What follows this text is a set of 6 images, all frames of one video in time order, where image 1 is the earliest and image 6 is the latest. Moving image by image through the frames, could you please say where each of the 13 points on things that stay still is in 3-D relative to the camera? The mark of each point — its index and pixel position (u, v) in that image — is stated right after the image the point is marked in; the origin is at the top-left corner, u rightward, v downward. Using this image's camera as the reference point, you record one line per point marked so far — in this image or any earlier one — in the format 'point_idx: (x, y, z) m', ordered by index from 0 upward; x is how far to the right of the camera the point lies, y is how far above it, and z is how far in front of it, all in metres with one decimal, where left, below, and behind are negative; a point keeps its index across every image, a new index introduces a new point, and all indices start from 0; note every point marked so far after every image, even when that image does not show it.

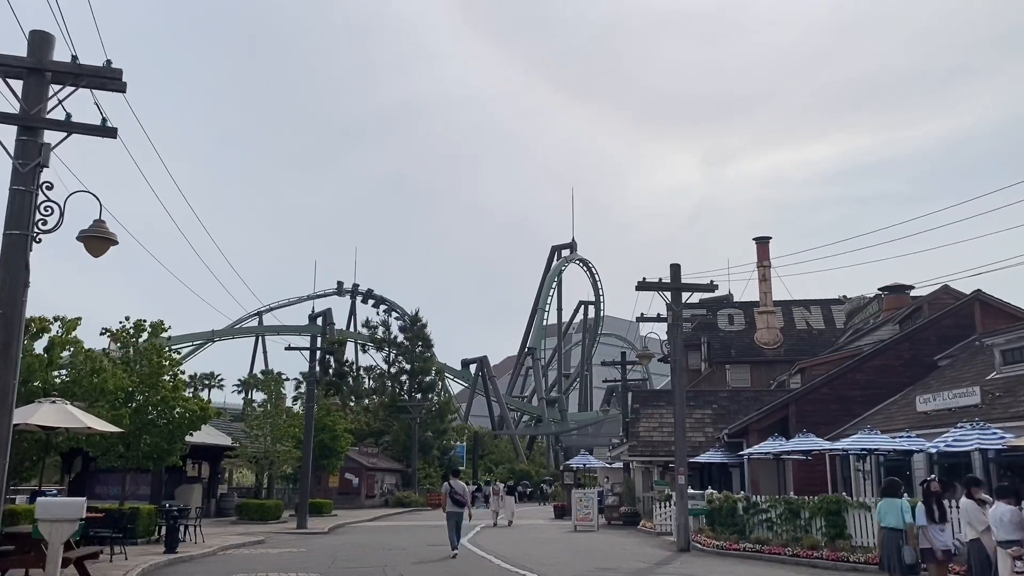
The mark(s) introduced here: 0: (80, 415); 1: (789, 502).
0: (-7.2, -2.1, +14.5) m
1: (+6.2, -4.8, +19.5) m
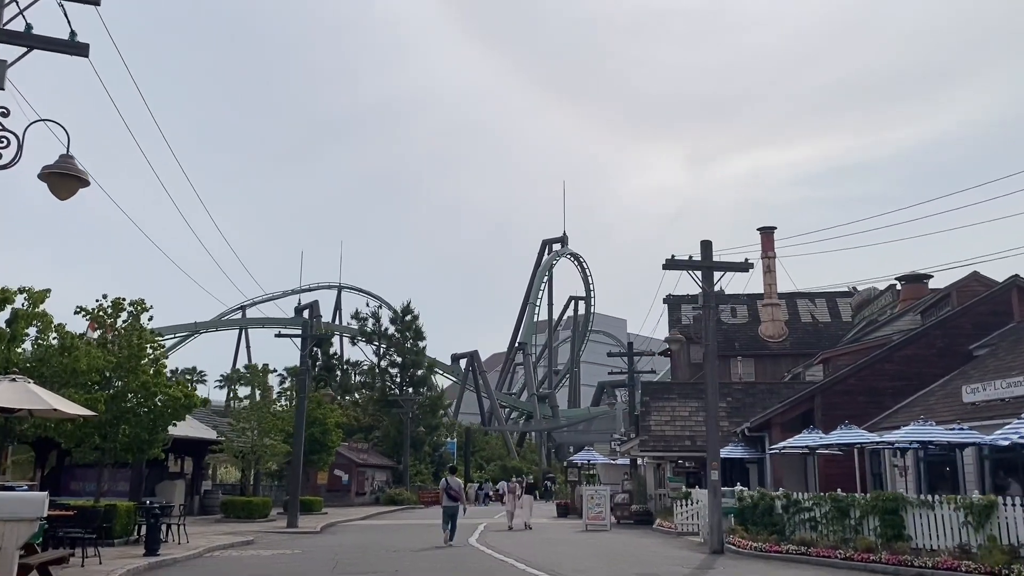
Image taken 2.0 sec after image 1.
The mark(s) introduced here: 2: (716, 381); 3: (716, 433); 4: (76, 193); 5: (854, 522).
0: (-6.7, -1.5, +12.5) m
1: (+6.6, -4.3, +17.7) m
2: (+4.6, -2.1, +19.8) m
3: (+4.6, -3.3, +19.7) m
4: (-4.8, +1.1, +9.7) m
5: (+6.8, -4.6, +17.4) m
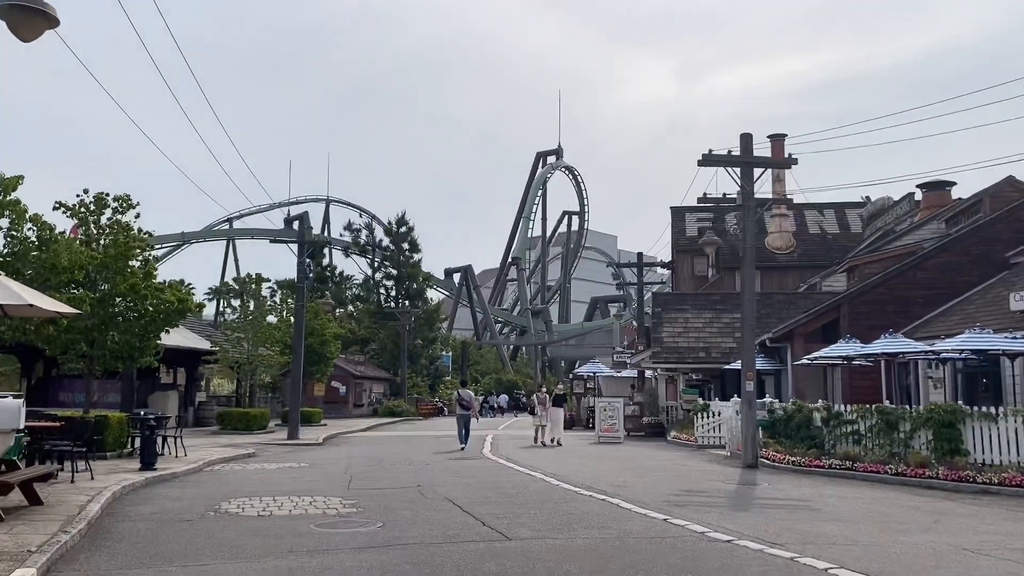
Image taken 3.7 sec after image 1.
0: (-6.1, 0.0, +10.9) m
1: (+7.1, -2.3, +16.5) m
2: (+5.0, 0.0, +18.3) m
3: (+5.0, -1.2, +18.3) m
4: (-4.2, +2.3, +7.9) m
5: (+7.2, -2.7, +16.2) m
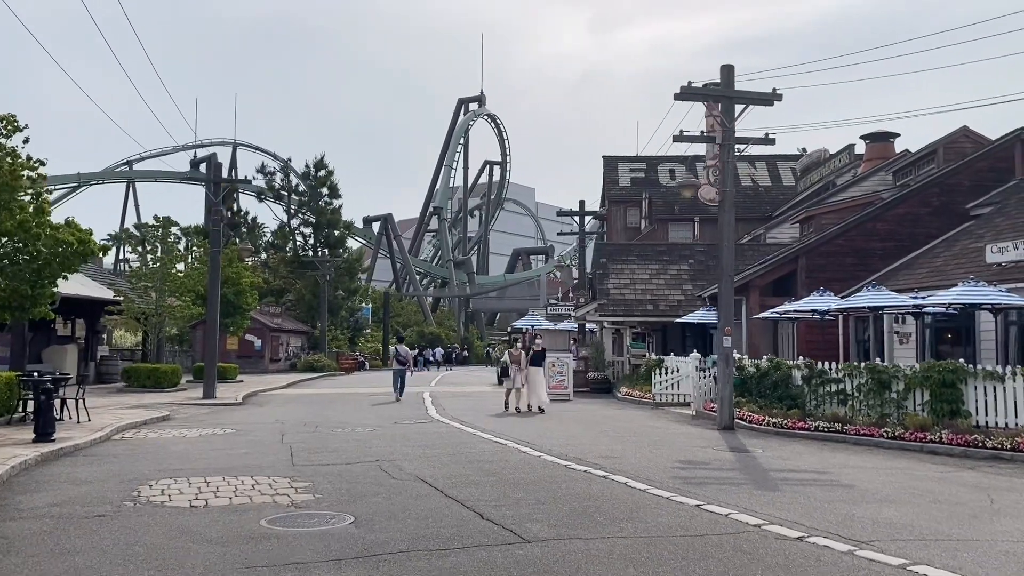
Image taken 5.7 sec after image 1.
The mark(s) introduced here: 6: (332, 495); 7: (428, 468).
0: (-6.1, +0.6, +8.3) m
1: (+6.4, -1.4, +15.3) m
2: (+4.2, +1.0, +16.8) m
3: (+4.2, -0.1, +16.8) m
4: (-3.9, +2.8, +5.3) m
5: (+6.6, -1.8, +15.0) m
6: (-1.8, -2.1, +8.9) m
7: (-1.0, -2.2, +10.5) m
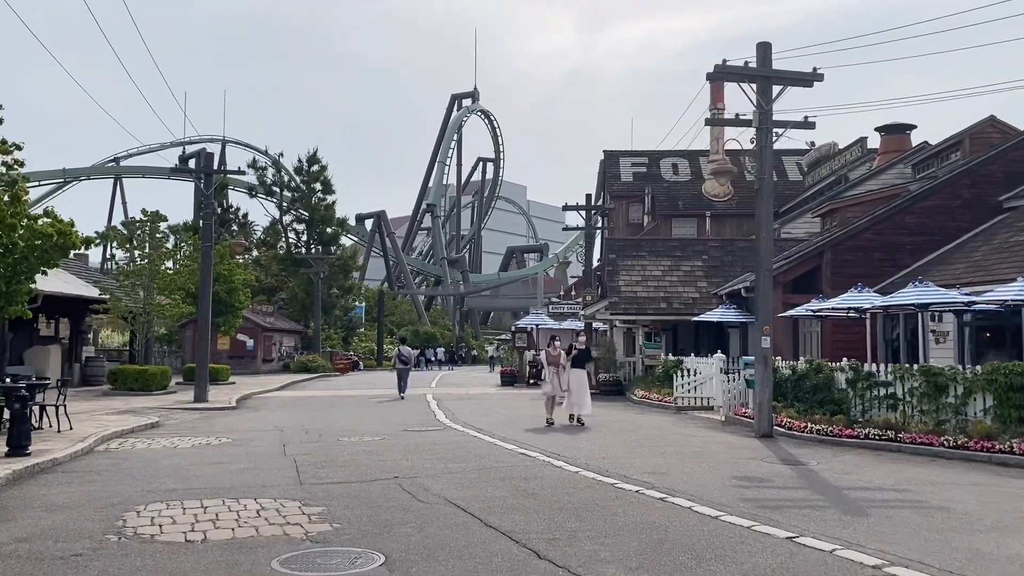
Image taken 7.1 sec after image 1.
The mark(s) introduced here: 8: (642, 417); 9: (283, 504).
0: (-5.7, +0.7, +6.9) m
1: (+6.8, -1.4, +14.1) m
2: (+4.6, +1.1, +15.5) m
3: (+4.6, -0.1, +15.6) m
4: (-3.4, +2.8, +4.0) m
5: (+7.0, -1.8, +13.8) m
6: (-1.4, -2.0, +7.5) m
7: (-0.6, -2.1, +9.2) m
8: (+2.9, -2.9, +19.4) m
9: (-2.3, -2.1, +8.6) m
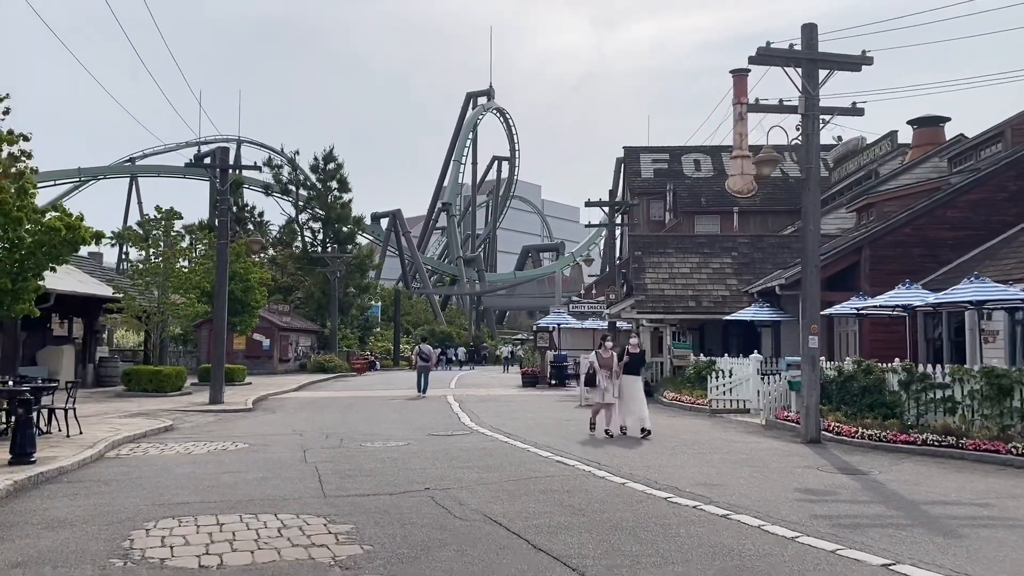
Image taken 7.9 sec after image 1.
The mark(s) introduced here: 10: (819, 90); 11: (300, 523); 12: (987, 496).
0: (-5.3, +0.7, +6.1) m
1: (+7.3, -1.3, +13.1) m
2: (+5.1, +1.2, +14.6) m
3: (+5.1, 0.0, +14.7) m
4: (-3.1, +2.9, +3.2) m
5: (+7.5, -1.7, +12.9) m
6: (-1.0, -2.0, +6.7) m
7: (-0.1, -2.1, +8.4) m
8: (+3.4, -2.8, +18.5) m
9: (-1.8, -2.1, +7.8) m
10: (+5.2, +3.4, +14.9) m
11: (-1.8, -2.1, +7.6) m
12: (+5.0, -2.2, +9.3) m
